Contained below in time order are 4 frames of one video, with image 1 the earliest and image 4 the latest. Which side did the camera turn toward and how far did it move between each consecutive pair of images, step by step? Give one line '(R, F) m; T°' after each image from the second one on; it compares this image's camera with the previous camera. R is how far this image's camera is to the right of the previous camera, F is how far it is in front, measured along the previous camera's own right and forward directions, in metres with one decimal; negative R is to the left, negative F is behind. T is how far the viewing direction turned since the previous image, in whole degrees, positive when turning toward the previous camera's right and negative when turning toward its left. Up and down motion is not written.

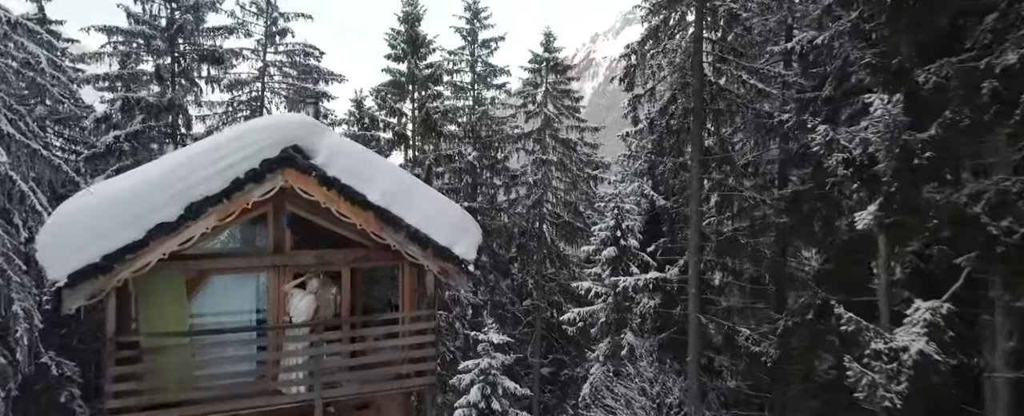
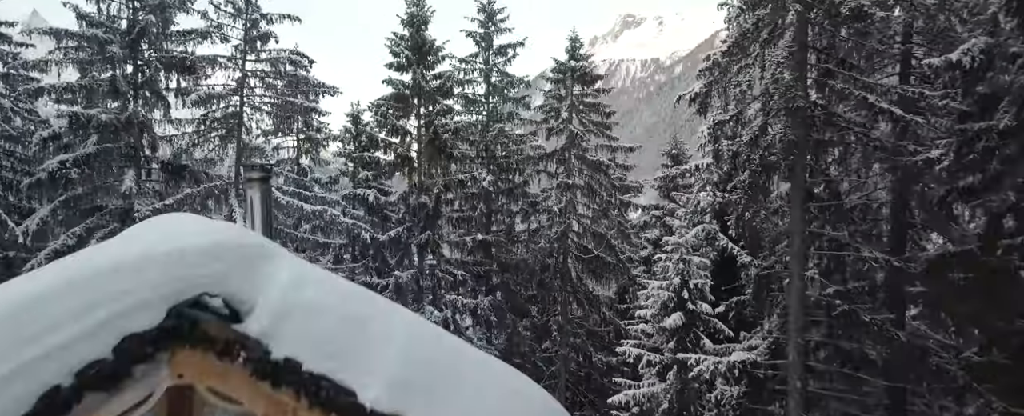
(-0.7, +3.7) m; 0°
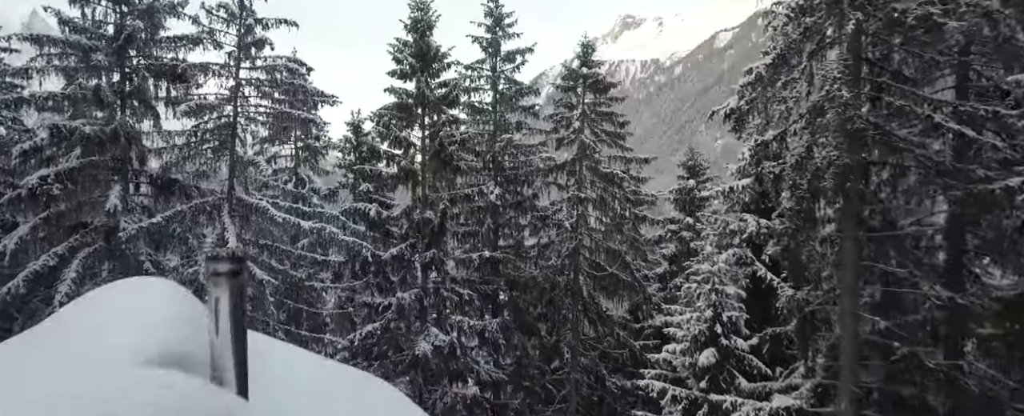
(-0.3, +1.2) m; 0°
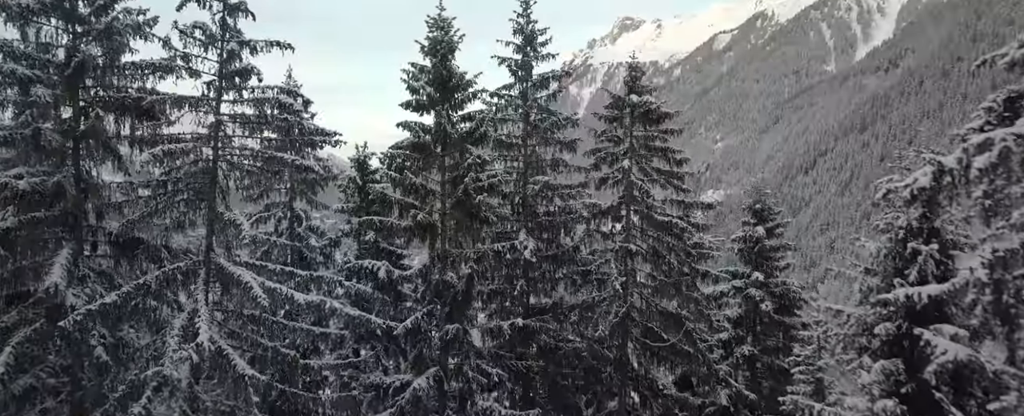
(-1.0, +3.7) m; 0°
